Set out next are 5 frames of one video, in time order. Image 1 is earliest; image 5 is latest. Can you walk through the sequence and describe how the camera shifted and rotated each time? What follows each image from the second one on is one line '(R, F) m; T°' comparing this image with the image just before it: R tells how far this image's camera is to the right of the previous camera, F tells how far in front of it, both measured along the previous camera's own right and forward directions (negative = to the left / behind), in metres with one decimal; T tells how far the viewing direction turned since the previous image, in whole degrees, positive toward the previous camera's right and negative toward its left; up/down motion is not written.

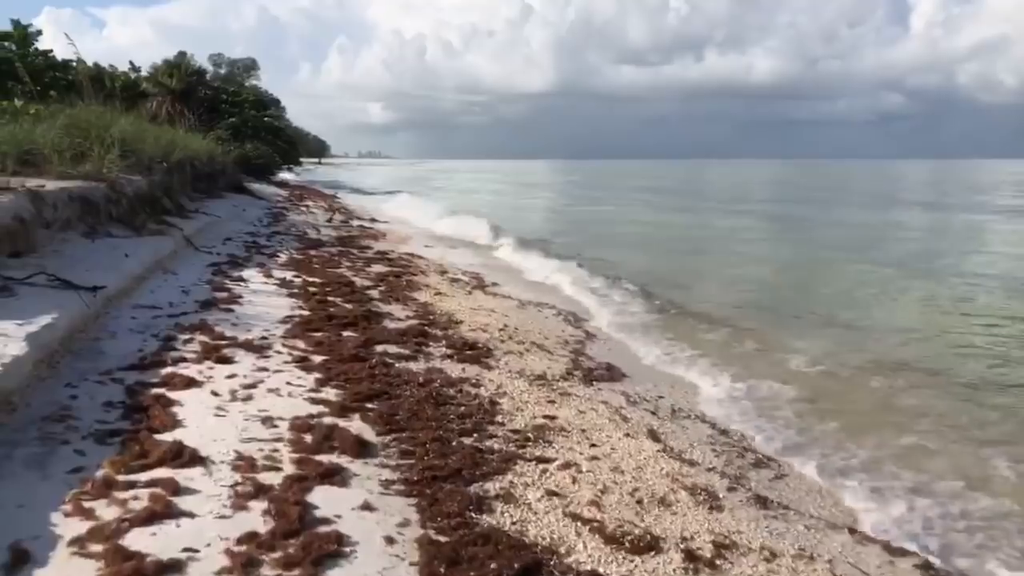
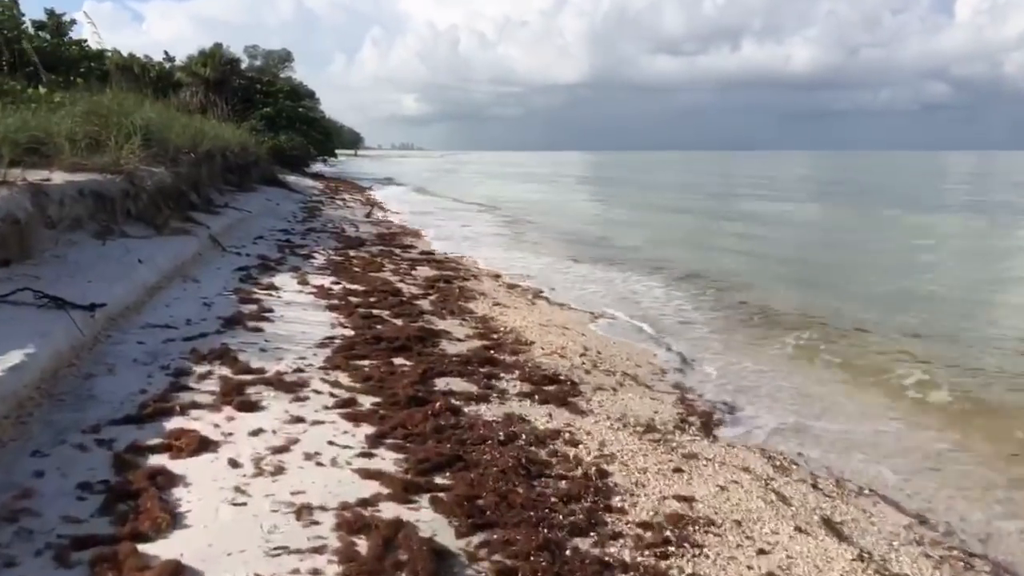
(-0.6, +2.0) m; -2°
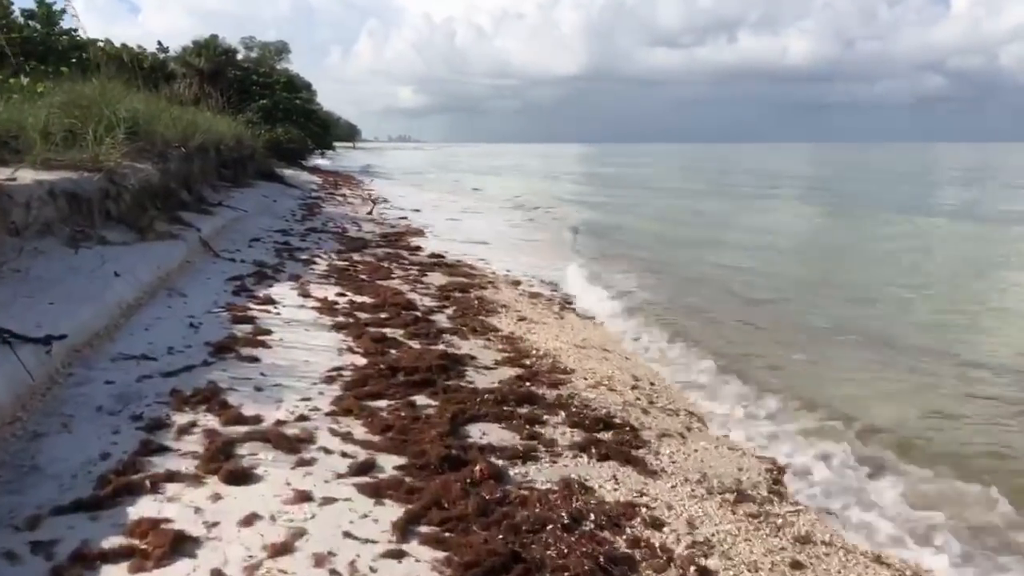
(-0.4, +1.4) m; 0°
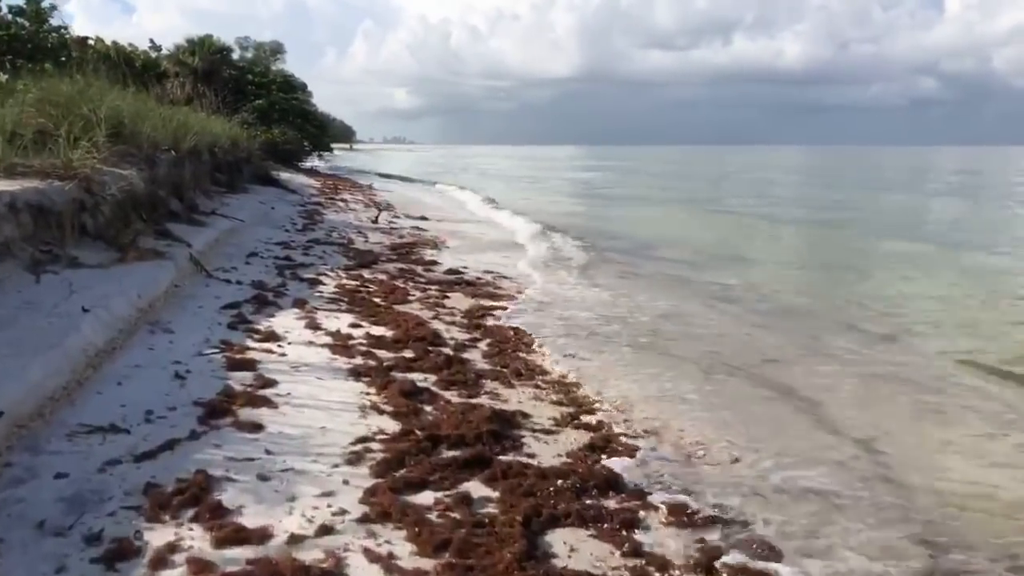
(-0.6, +1.7) m; 0°
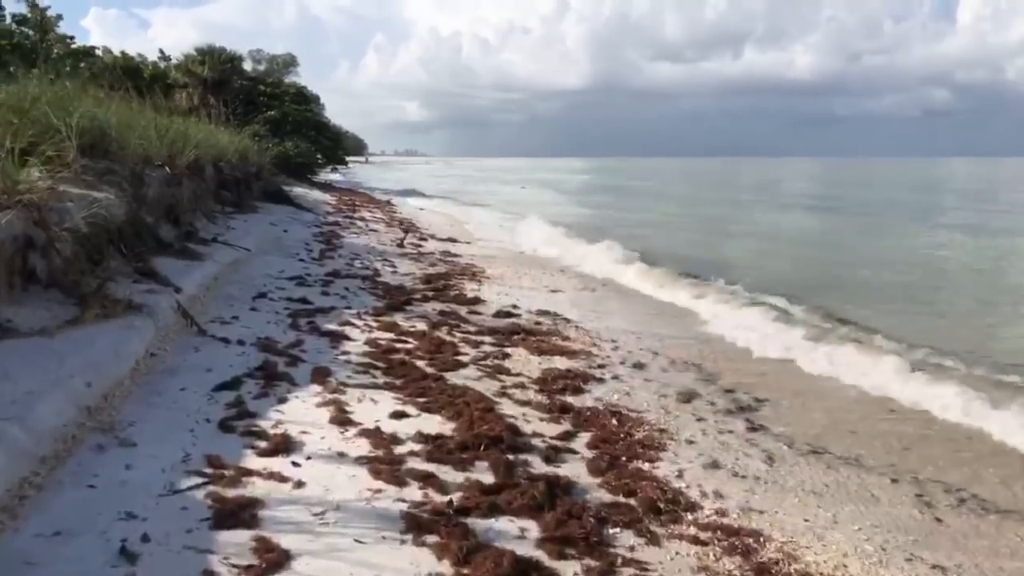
(-0.9, +2.9) m; -1°
